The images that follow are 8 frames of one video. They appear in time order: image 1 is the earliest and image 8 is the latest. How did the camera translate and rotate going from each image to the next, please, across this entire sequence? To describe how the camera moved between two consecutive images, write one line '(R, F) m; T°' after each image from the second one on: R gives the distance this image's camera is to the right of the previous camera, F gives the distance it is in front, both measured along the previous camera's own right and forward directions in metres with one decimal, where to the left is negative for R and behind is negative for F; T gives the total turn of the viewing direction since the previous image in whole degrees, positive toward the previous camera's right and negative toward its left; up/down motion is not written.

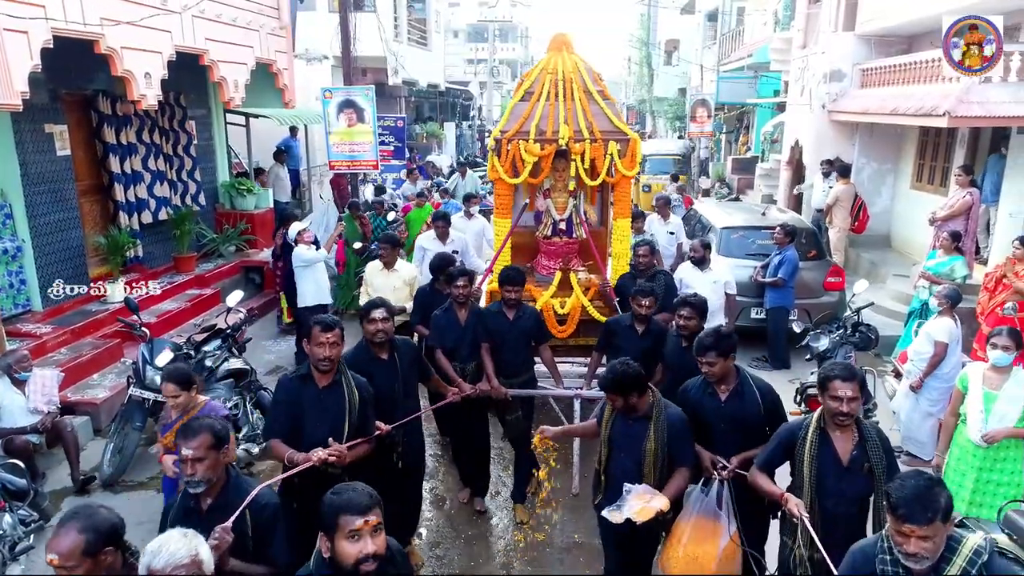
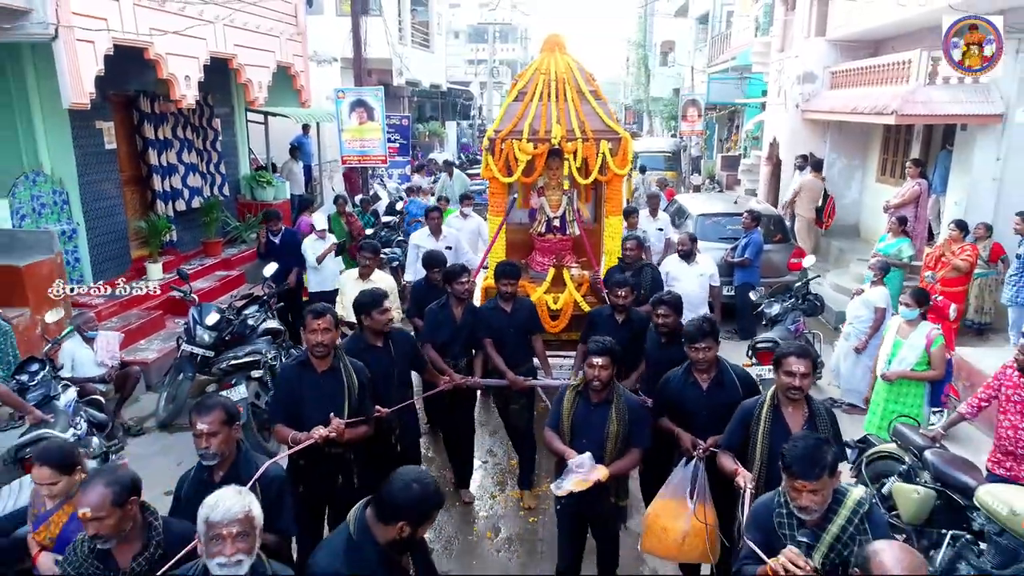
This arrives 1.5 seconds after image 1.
(0.0, -0.9) m; 0°
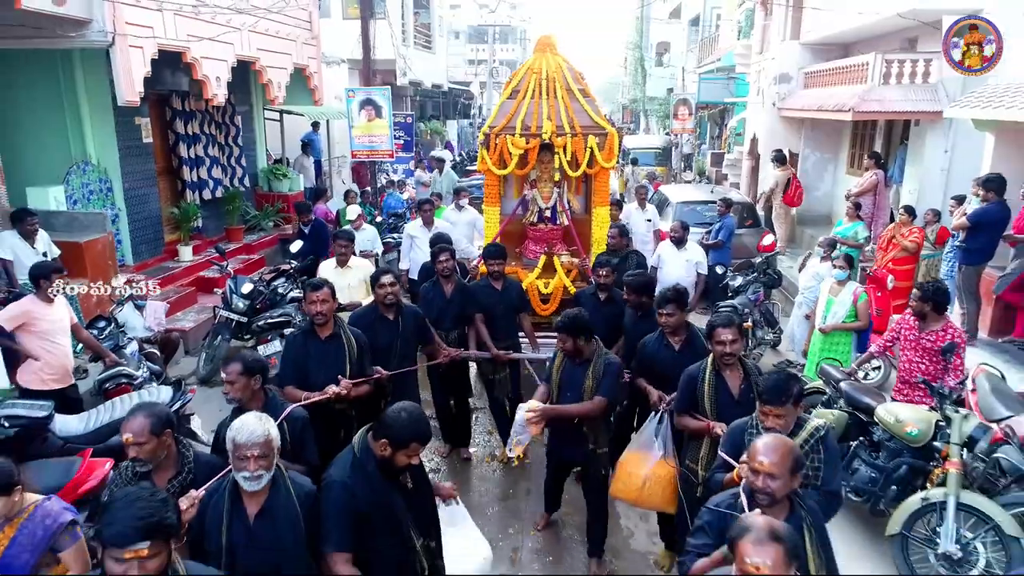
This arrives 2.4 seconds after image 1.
(0.0, -0.9) m; 0°
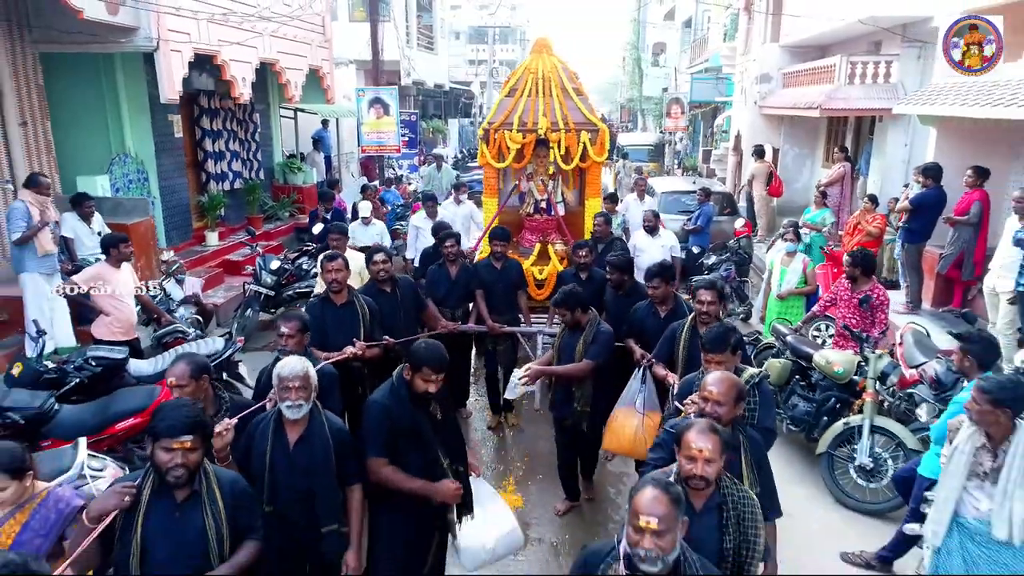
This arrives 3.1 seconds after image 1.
(0.0, -0.9) m; 0°
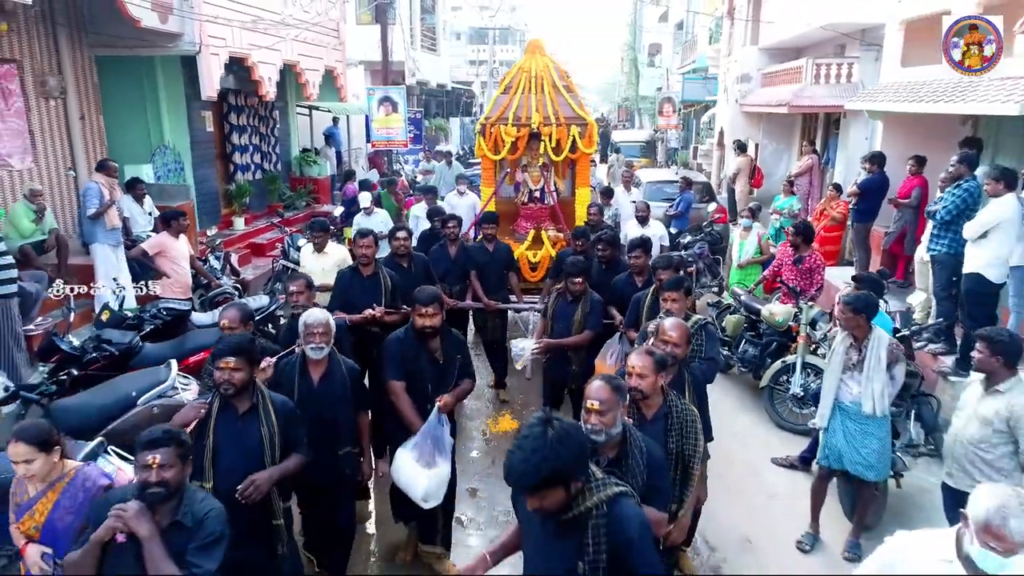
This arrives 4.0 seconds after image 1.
(0.0, -1.1) m; 0°
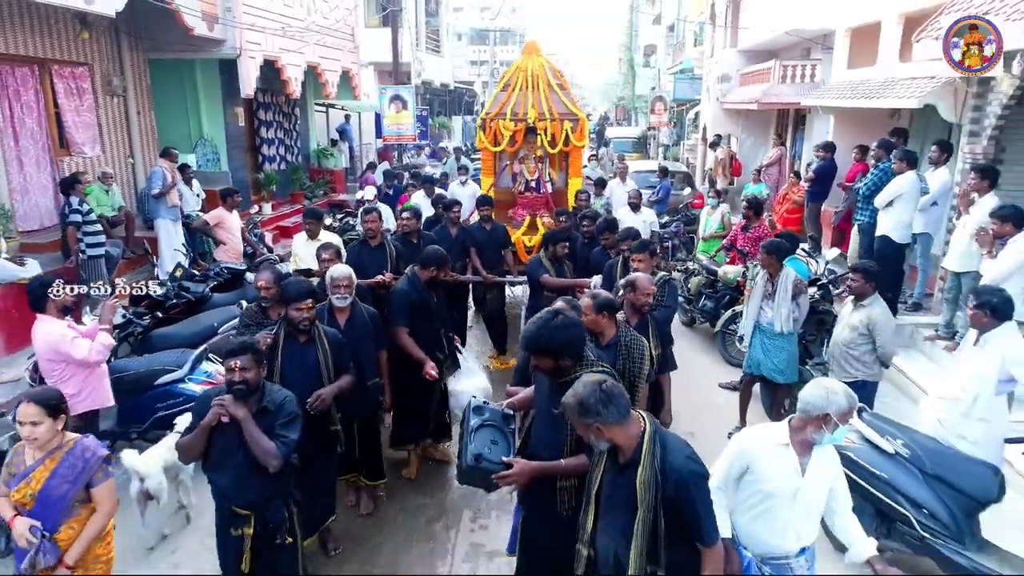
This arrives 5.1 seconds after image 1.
(0.0, -1.3) m; 0°
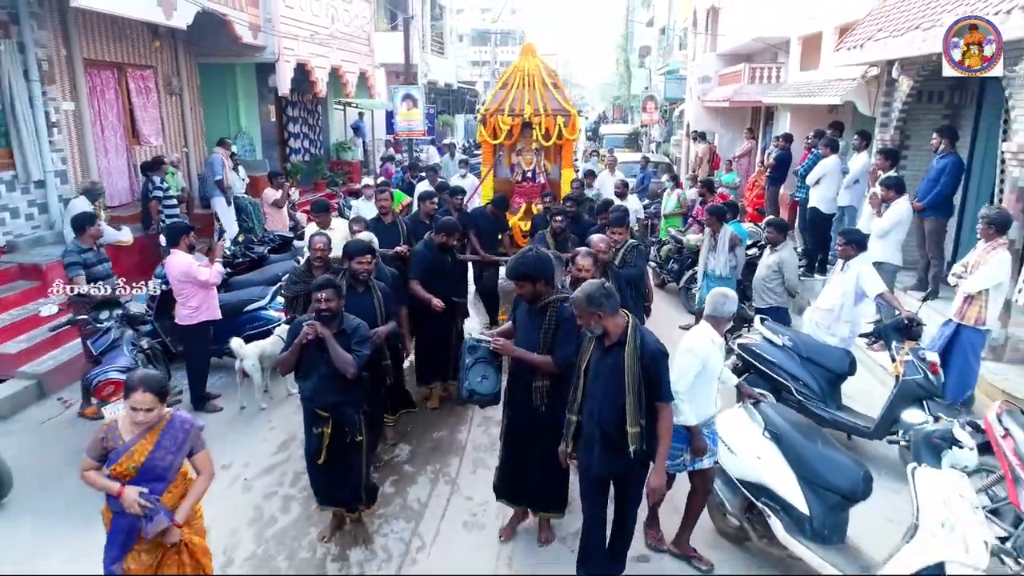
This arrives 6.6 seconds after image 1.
(0.0, -1.6) m; 0°
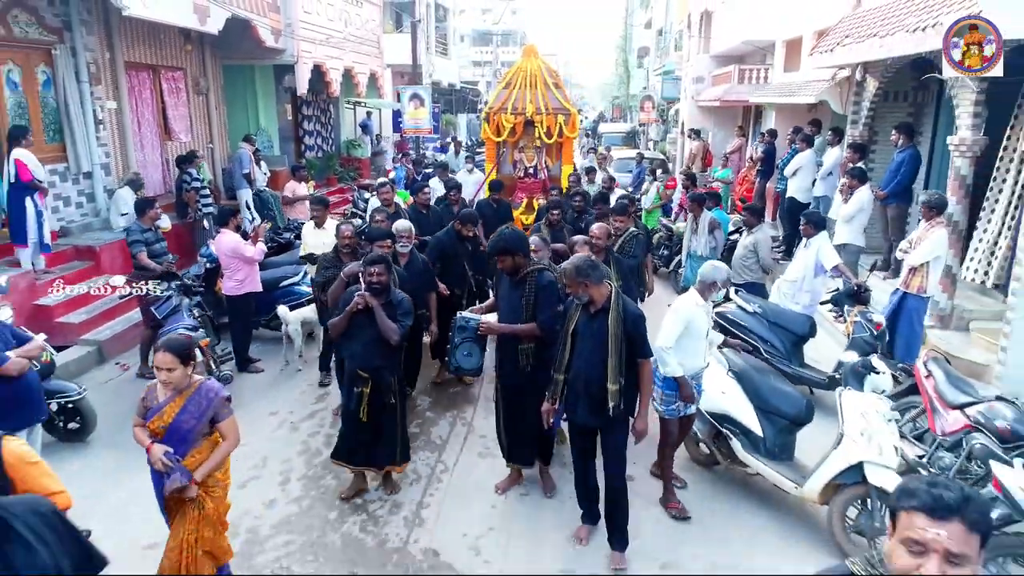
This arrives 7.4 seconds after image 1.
(0.0, -0.8) m; 0°
